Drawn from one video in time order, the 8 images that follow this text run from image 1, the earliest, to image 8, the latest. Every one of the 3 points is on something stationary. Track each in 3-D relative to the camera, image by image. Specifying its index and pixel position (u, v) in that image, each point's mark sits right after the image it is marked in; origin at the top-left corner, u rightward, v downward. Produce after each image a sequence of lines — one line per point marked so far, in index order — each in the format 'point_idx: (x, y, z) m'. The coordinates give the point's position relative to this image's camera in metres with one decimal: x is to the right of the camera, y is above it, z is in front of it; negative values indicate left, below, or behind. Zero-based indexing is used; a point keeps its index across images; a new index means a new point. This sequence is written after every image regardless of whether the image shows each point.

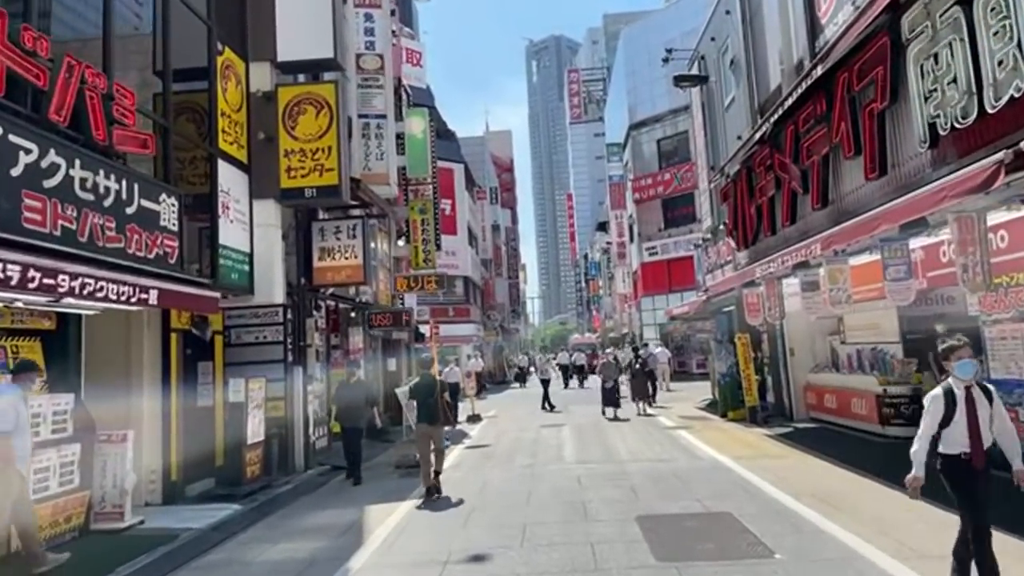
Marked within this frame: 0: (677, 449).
0: (+3.0, -2.9, +13.0) m
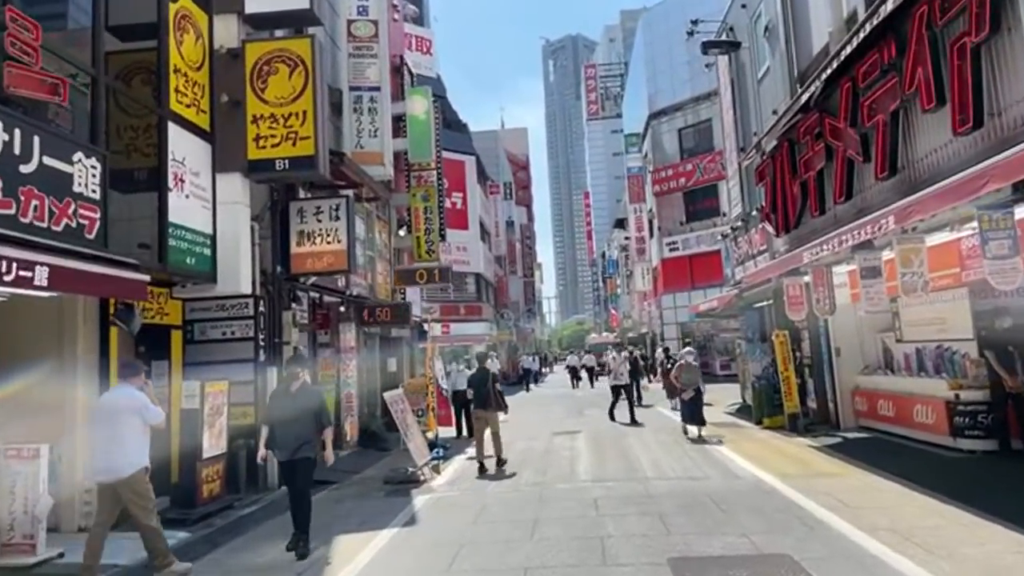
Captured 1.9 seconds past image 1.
0: (+3.0, -2.7, +11.1) m
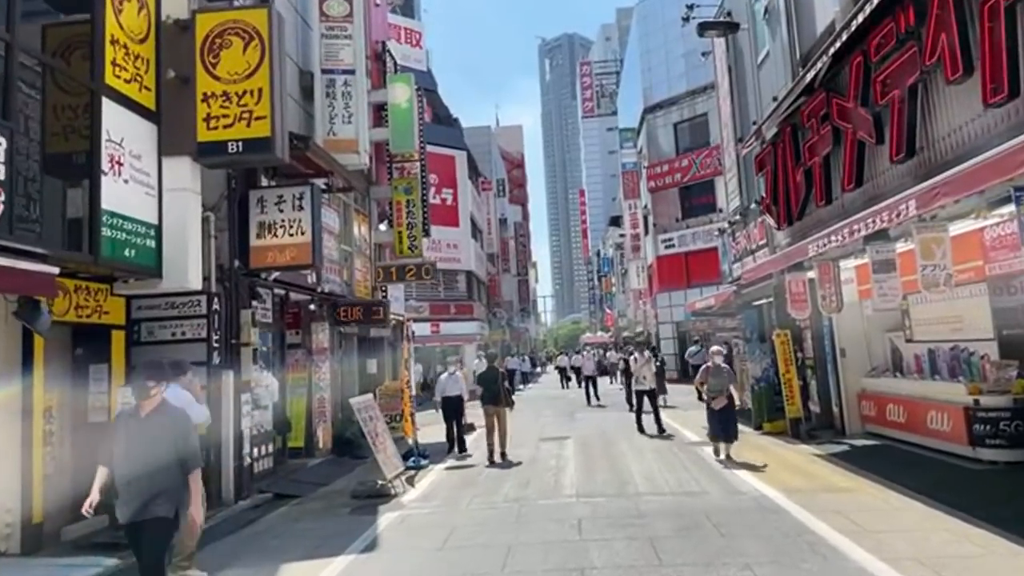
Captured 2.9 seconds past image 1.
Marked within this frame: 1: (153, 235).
0: (+2.7, -2.7, +10.1) m
1: (-4.6, +0.7, +9.3) m
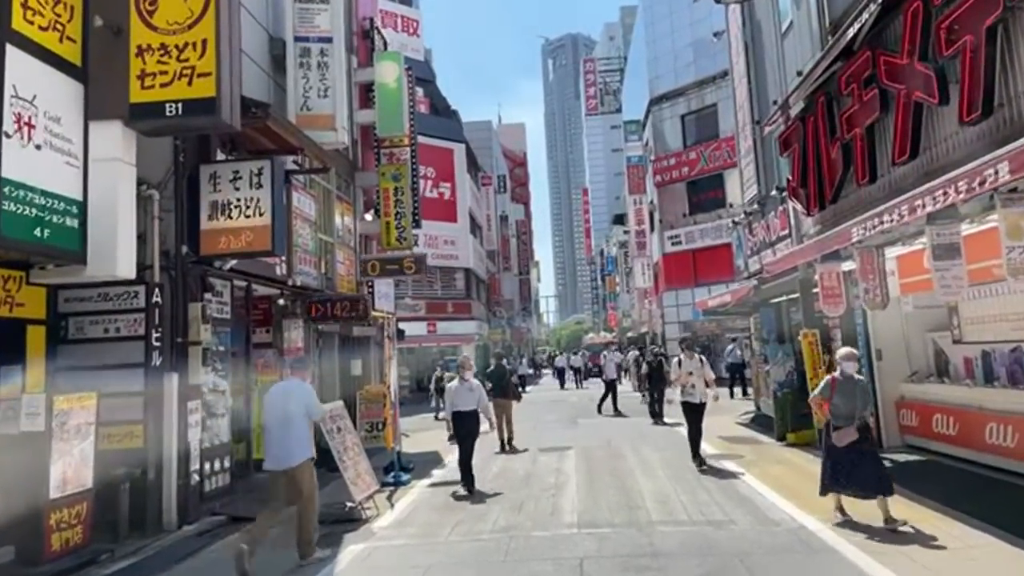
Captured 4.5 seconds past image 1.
0: (+2.6, -2.6, +8.6) m
1: (-4.7, +0.8, +7.8) m
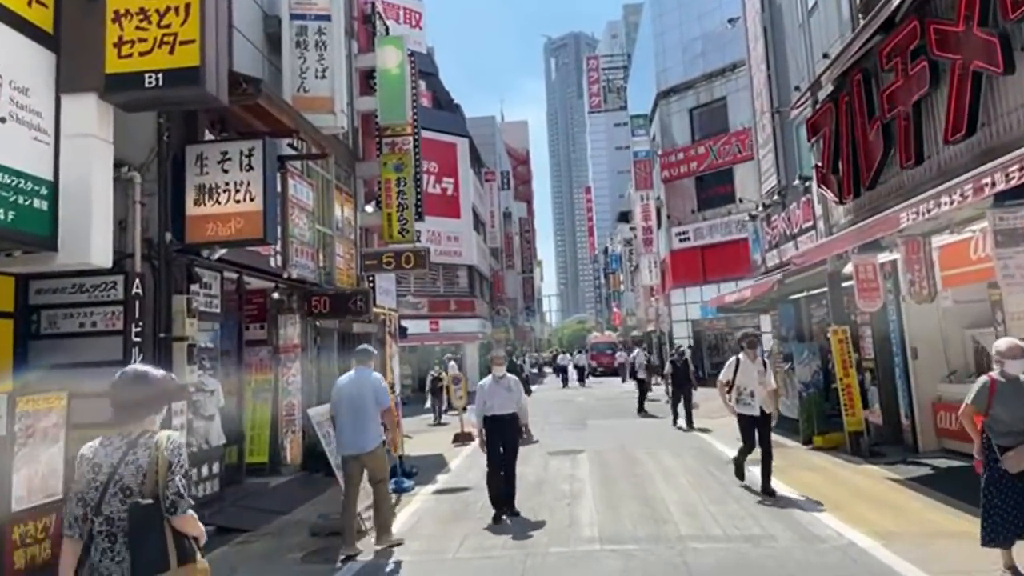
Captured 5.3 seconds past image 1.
0: (+2.8, -2.5, +7.8) m
1: (-4.6, +0.9, +7.1) m
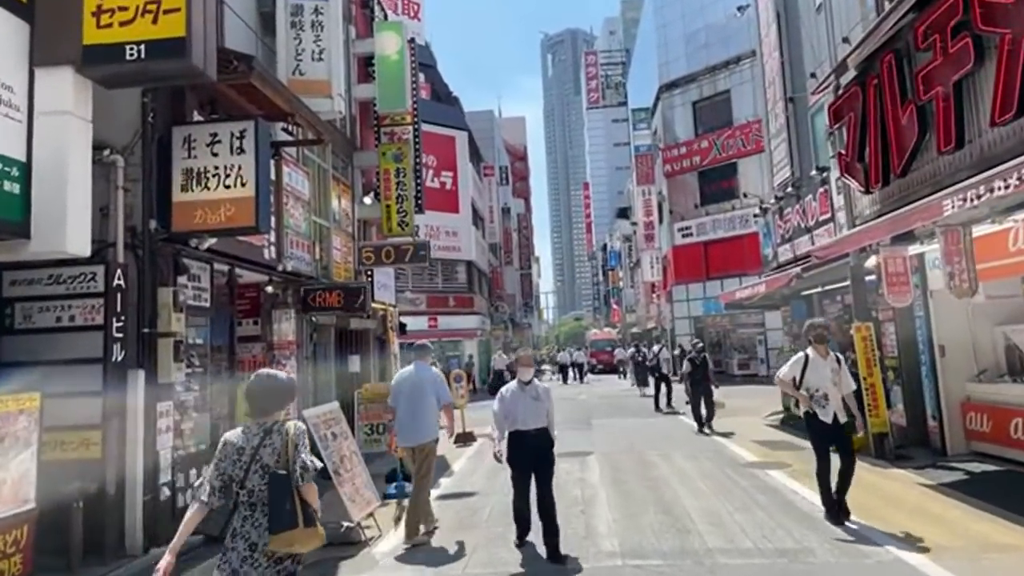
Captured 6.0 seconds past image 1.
0: (+2.9, -2.4, +7.3) m
1: (-4.4, +1.0, +6.5) m
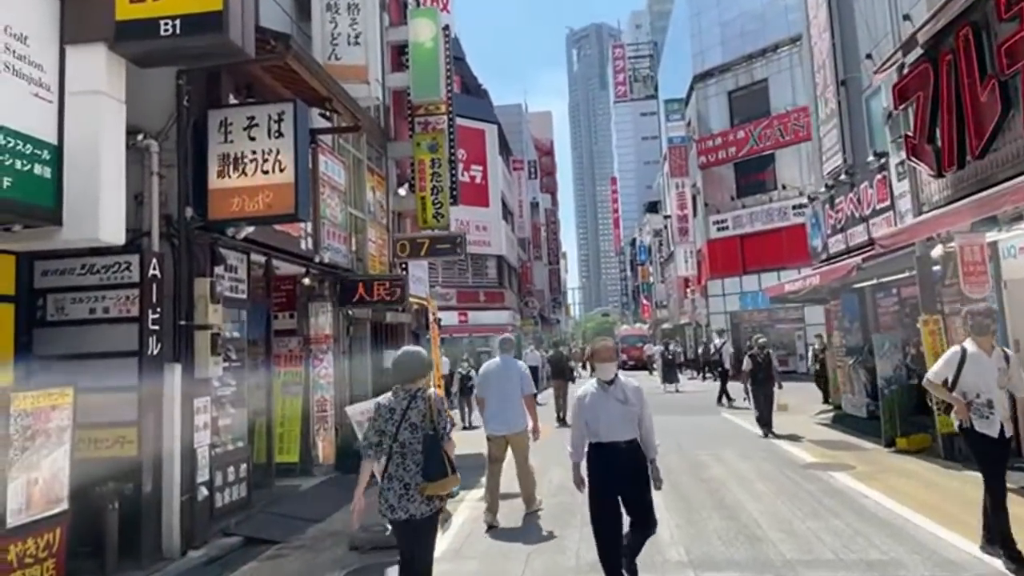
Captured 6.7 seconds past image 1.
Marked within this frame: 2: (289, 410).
0: (+3.4, -2.3, +6.7) m
1: (-3.9, +1.1, +6.1) m
2: (-3.3, -1.8, +10.8) m
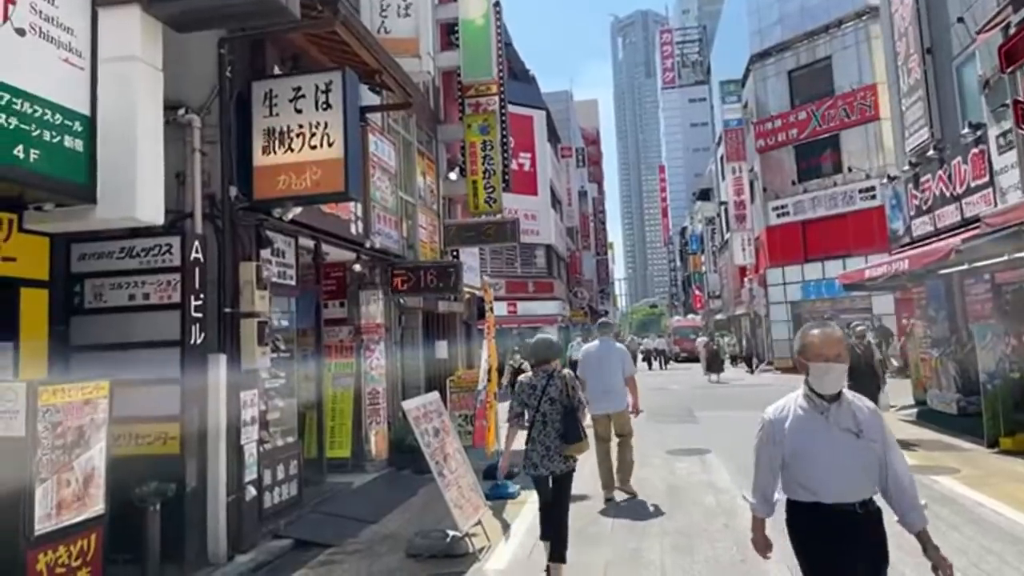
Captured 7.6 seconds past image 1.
0: (+4.0, -2.1, +5.8) m
1: (-3.4, +1.2, +5.6) m
2: (-2.4, -1.6, +10.2) m
